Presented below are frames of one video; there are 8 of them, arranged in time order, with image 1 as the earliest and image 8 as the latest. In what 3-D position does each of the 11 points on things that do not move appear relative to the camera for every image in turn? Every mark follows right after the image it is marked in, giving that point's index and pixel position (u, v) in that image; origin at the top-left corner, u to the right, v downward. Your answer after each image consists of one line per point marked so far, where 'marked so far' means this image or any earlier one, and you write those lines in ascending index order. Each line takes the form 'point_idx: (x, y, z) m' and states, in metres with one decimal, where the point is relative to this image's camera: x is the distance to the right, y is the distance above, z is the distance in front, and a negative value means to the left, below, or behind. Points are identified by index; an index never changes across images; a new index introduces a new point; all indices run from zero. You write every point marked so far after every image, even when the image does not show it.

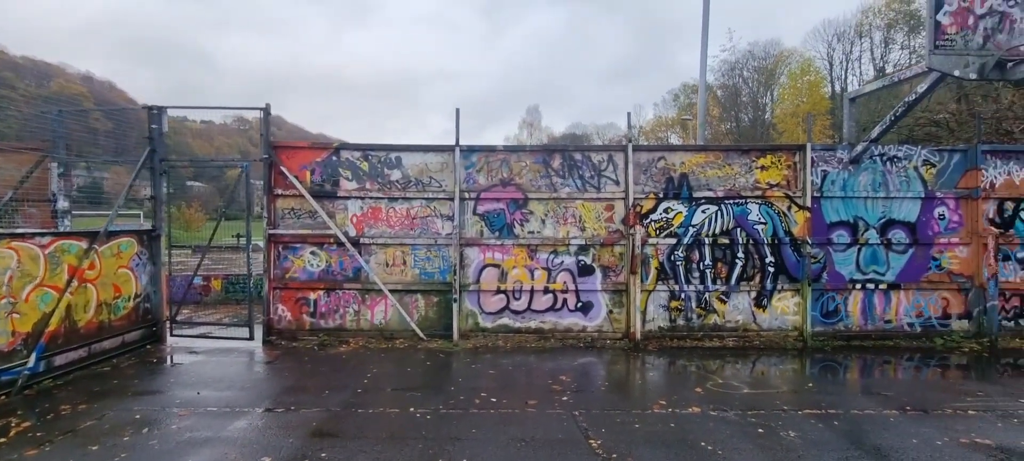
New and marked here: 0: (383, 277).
0: (-1.9, -0.7, +7.4) m
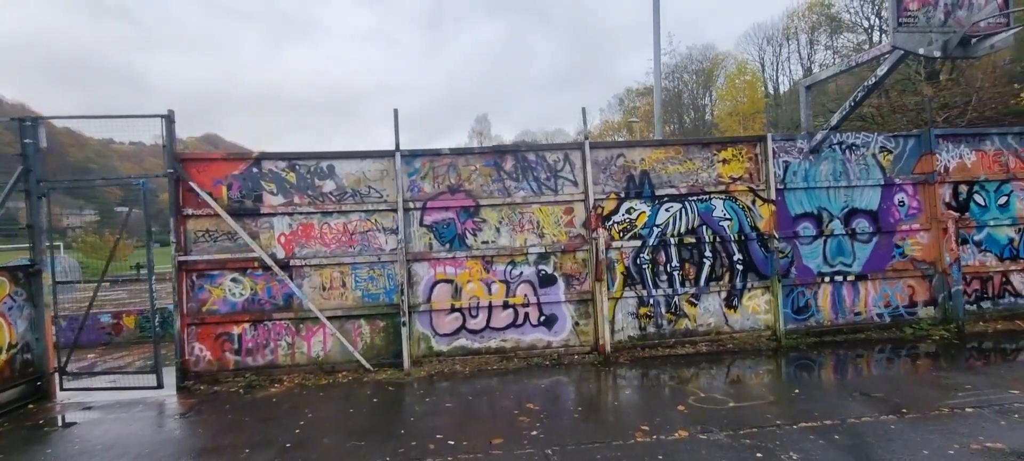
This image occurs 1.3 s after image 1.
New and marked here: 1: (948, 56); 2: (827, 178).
0: (-2.5, -1.0, +6.5) m
1: (+4.5, +1.8, +5.1) m
2: (+4.6, +0.8, +7.2) m
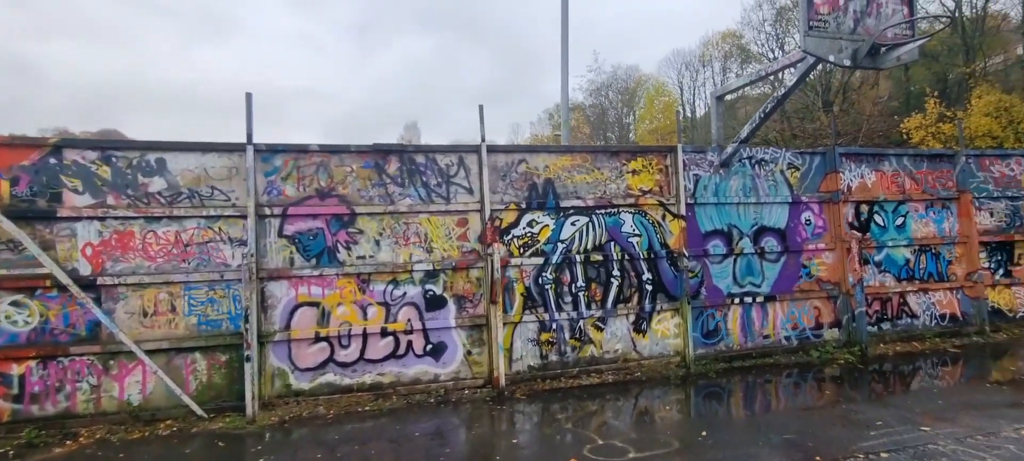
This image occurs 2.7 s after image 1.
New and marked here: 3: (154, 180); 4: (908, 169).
0: (-3.9, -1.1, +5.1) m
1: (+3.4, +1.6, +4.8) m
2: (+3.1, +0.5, +6.9) m
3: (-3.8, +0.5, +5.2) m
4: (+6.2, +1.0, +7.7) m
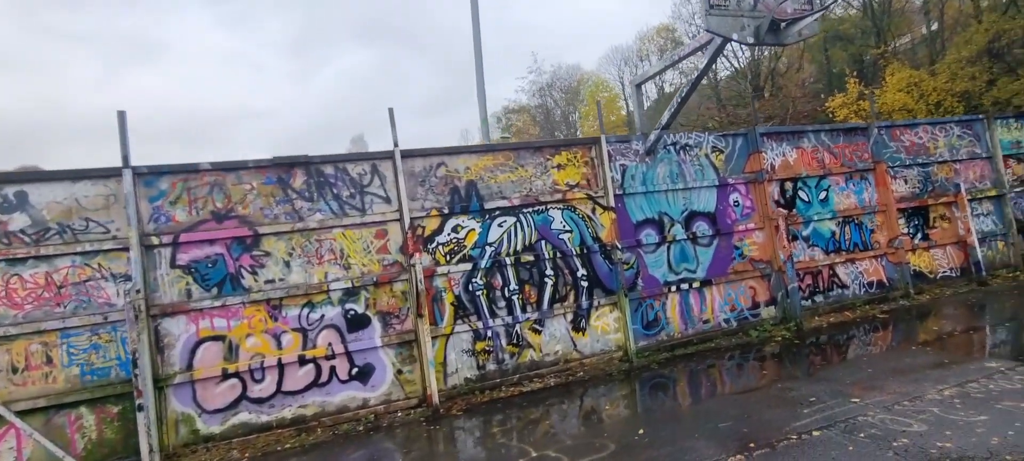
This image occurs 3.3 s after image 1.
0: (-4.6, -1.5, +4.5) m
1: (+2.4, +1.8, +4.8) m
2: (+2.1, +0.7, +6.8) m
3: (-4.6, +0.1, +4.6) m
4: (+5.0, +1.4, +7.9) m
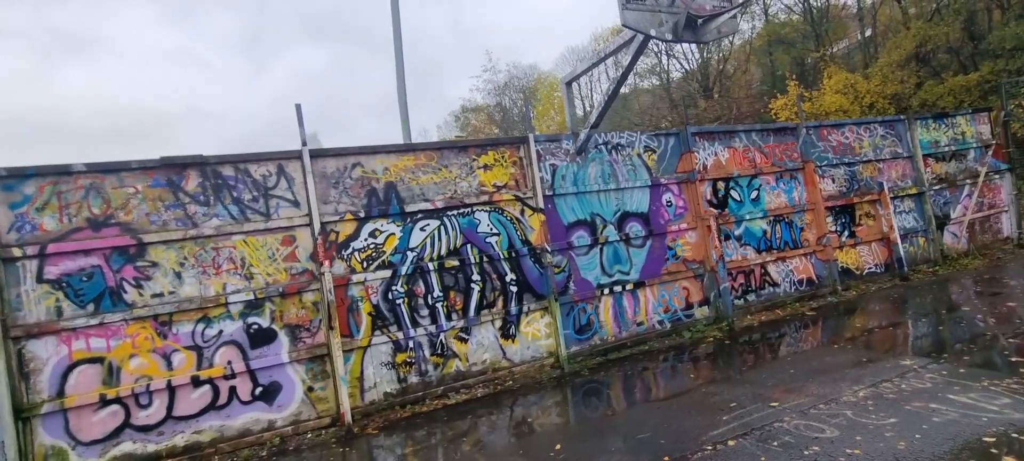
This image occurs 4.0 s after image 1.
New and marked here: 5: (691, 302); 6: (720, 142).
0: (-5.3, -1.6, +3.8) m
1: (+1.6, +1.8, +4.7) m
2: (+1.1, +0.7, +6.7) m
3: (-5.4, 0.0, +3.9) m
4: (+4.0, +1.4, +8.0) m
5: (+2.6, -1.0, +7.1) m
6: (+3.2, +1.4, +7.6) m
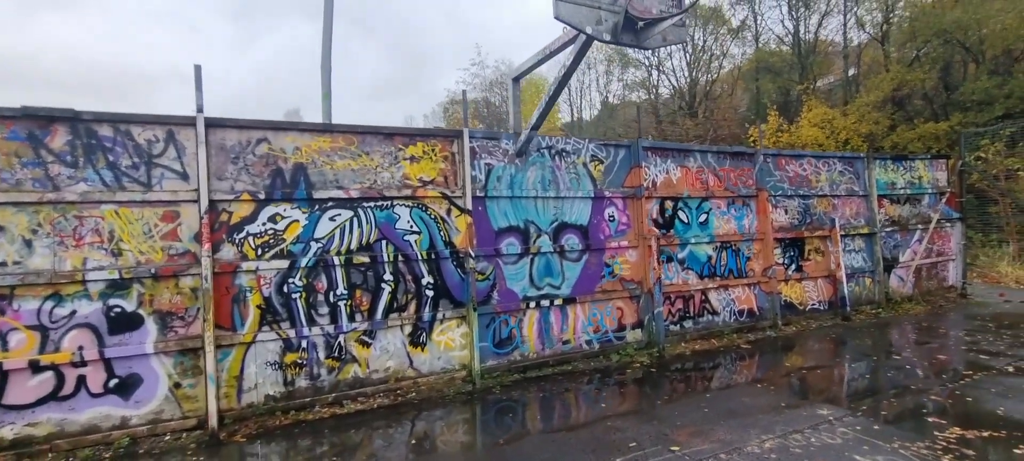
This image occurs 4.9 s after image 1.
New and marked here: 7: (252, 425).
0: (-6.2, -1.0, +3.1) m
1: (+0.9, +1.6, +4.3) m
2: (+0.3, +0.6, +6.2) m
3: (-6.1, +0.6, +3.2) m
4: (+3.1, +1.0, +7.7) m
5: (+1.5, -1.3, +6.8) m
6: (+2.4, +1.0, +7.3) m
7: (-2.5, -1.9, +4.7) m
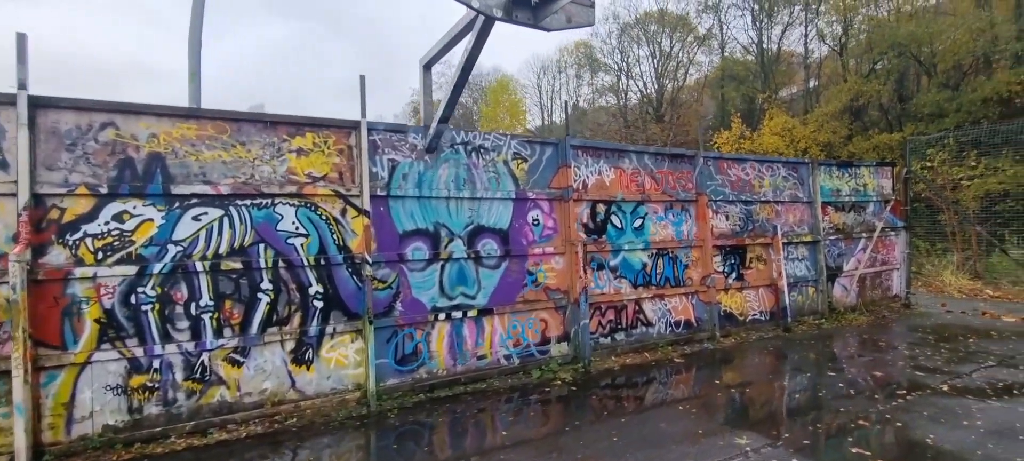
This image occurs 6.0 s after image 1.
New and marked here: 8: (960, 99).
0: (-7.1, -1.0, +2.2) m
1: (0.0, +1.6, +3.7) m
2: (-0.7, +0.5, +5.7) m
3: (-7.0, +0.6, +2.3) m
4: (+2.0, +0.9, +7.3) m
5: (+0.4, -1.3, +6.2) m
6: (+1.3, +1.0, +6.8) m
7: (-3.4, -1.9, +4.0) m
8: (+16.9, +4.9, +18.6) m
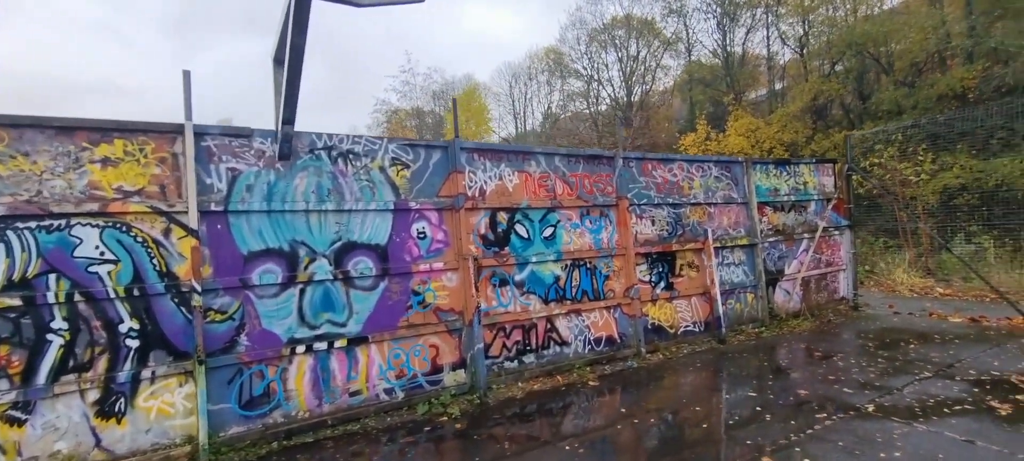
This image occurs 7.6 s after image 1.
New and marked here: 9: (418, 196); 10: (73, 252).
0: (-8.2, -1.3, +1.2) m
1: (-1.3, +1.5, +3.0) m
2: (-2.0, +0.3, +4.9) m
3: (-8.2, +0.3, +1.3) m
4: (+0.6, +0.8, +6.6) m
5: (-0.8, -1.5, +5.5) m
6: (-0.1, +0.8, +6.2) m
7: (-4.6, -2.1, +3.1) m
8: (+15.0, +5.1, +18.5) m
9: (-1.0, +0.4, +5.5) m
10: (-3.5, -0.2, +4.0) m
